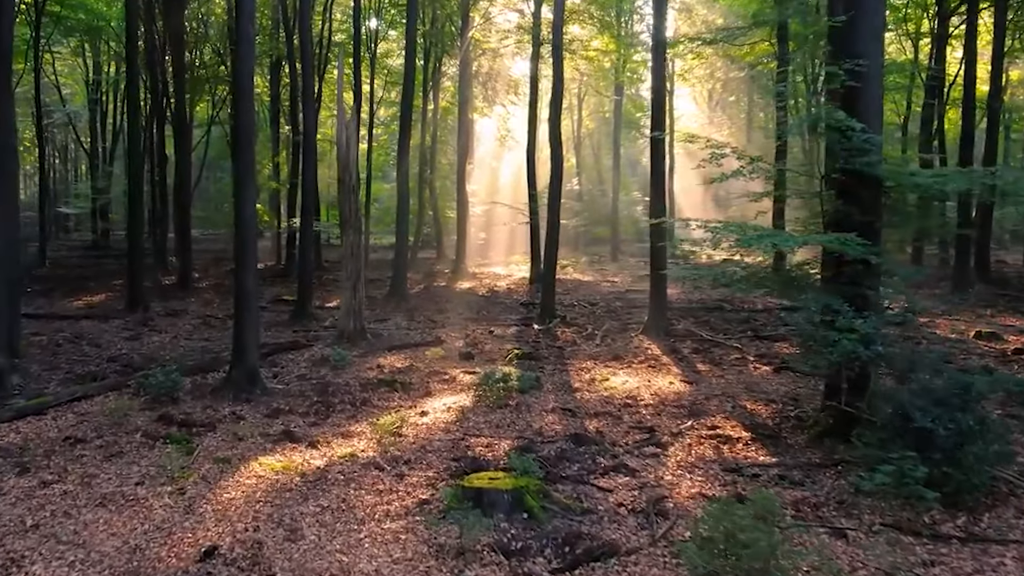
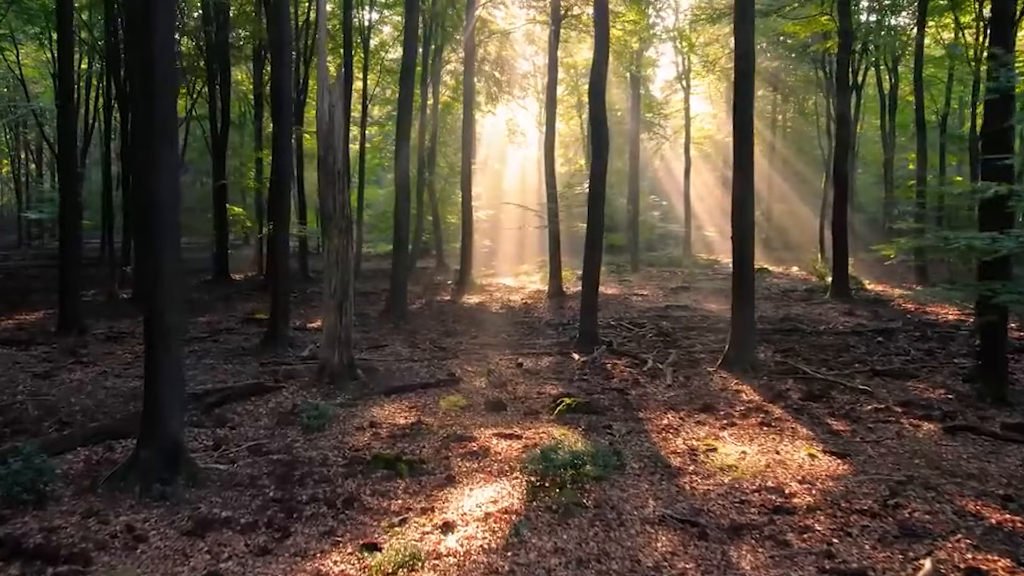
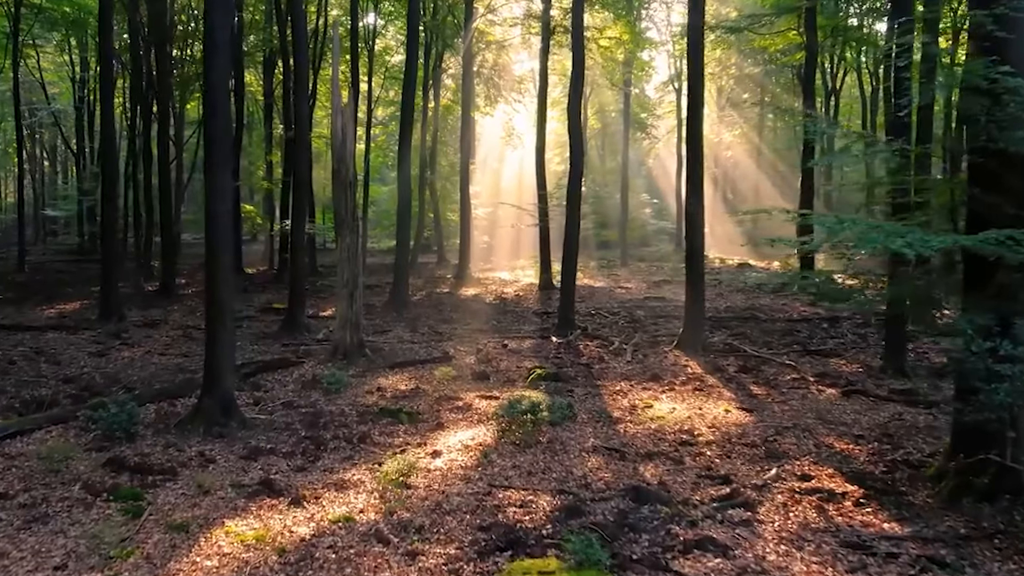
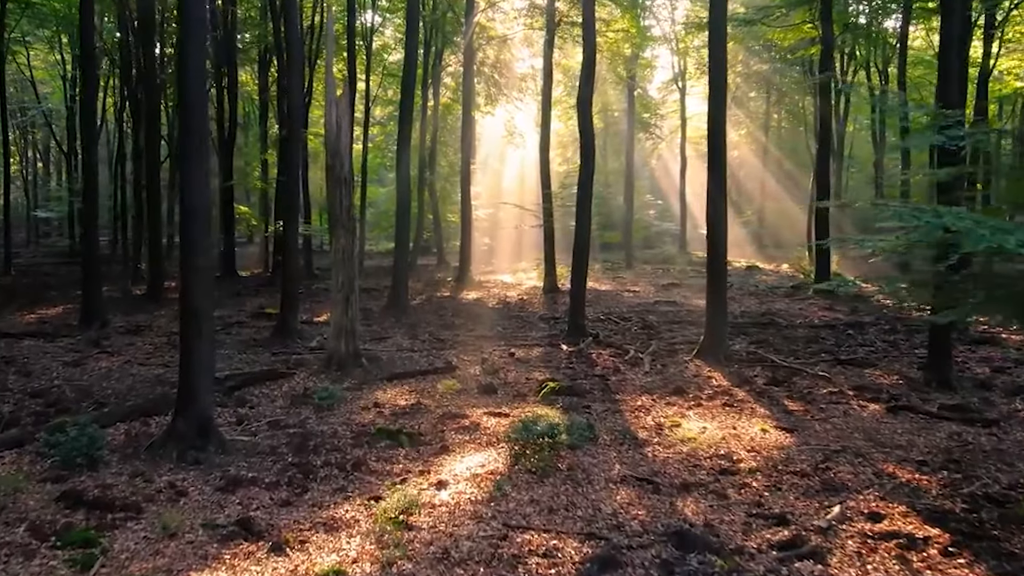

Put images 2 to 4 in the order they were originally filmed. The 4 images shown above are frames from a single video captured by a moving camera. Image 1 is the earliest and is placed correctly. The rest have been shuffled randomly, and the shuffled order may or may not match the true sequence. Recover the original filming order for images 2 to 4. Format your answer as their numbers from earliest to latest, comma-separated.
3, 4, 2
